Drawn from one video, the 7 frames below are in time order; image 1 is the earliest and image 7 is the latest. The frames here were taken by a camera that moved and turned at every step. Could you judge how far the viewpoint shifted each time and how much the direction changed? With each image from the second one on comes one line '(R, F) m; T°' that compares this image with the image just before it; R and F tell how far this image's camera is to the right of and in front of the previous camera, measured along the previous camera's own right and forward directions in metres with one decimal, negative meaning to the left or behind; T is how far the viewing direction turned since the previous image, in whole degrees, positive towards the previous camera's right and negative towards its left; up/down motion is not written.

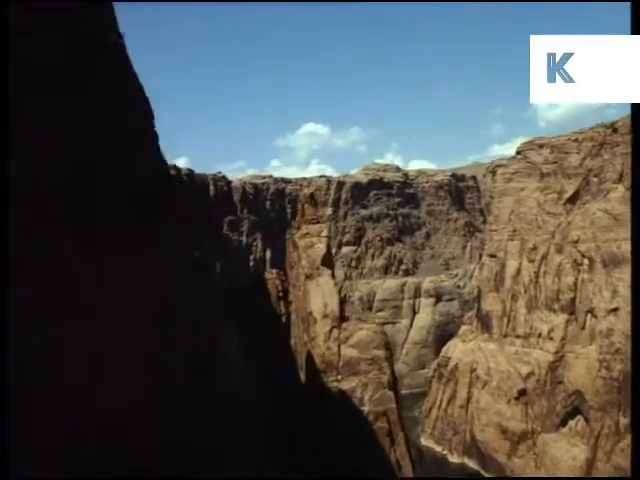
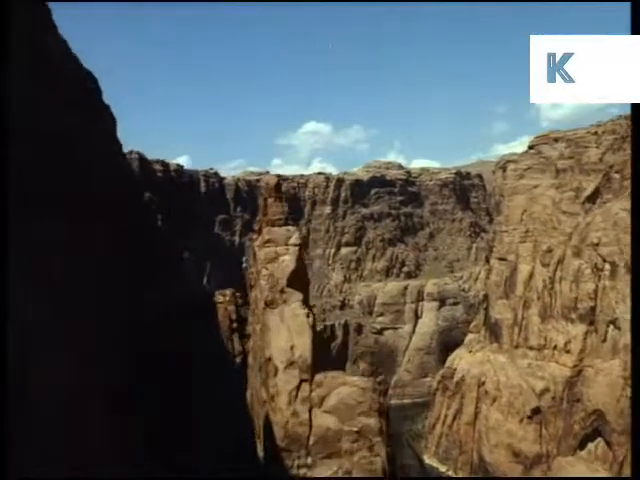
(+0.2, +2.3) m; 0°
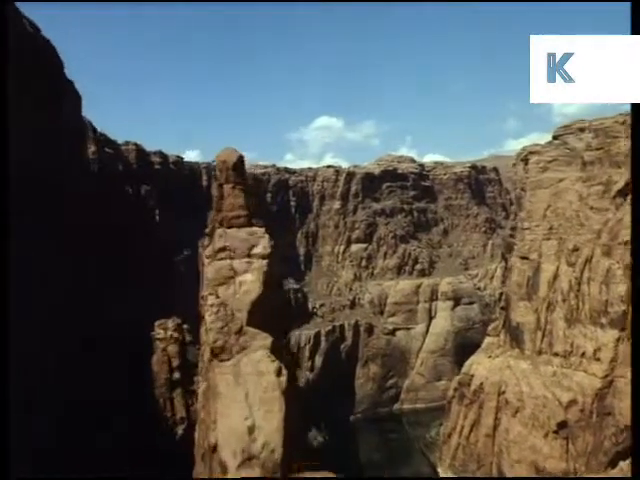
(+0.1, +1.8) m; -1°
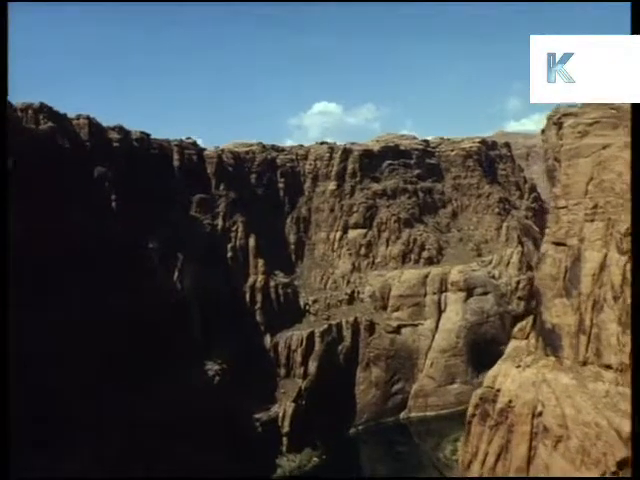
(+0.4, +4.9) m; 0°
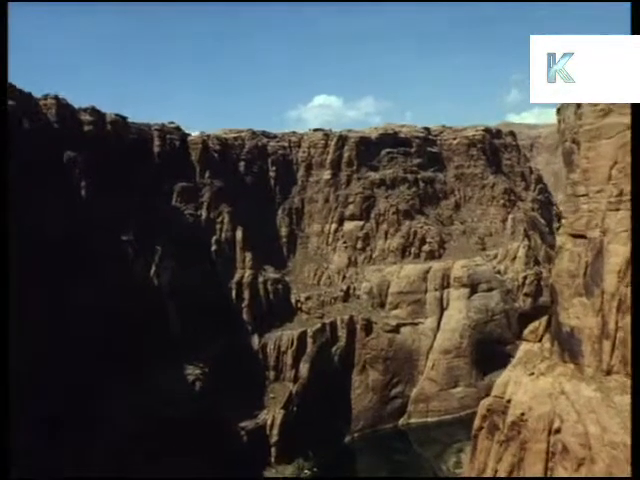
(+0.3, +2.3) m; 0°
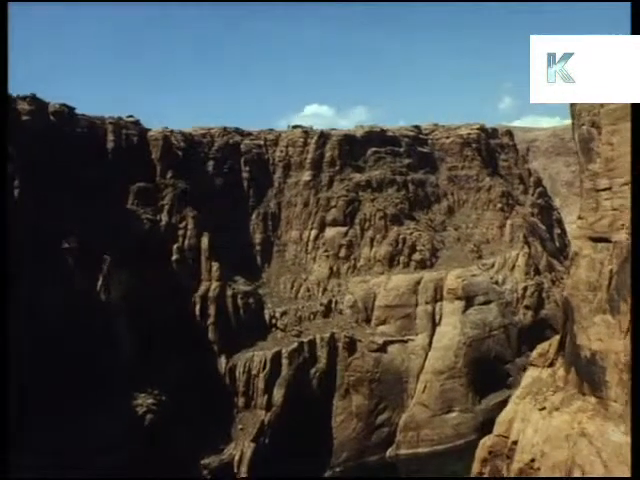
(+0.6, +3.3) m; +1°
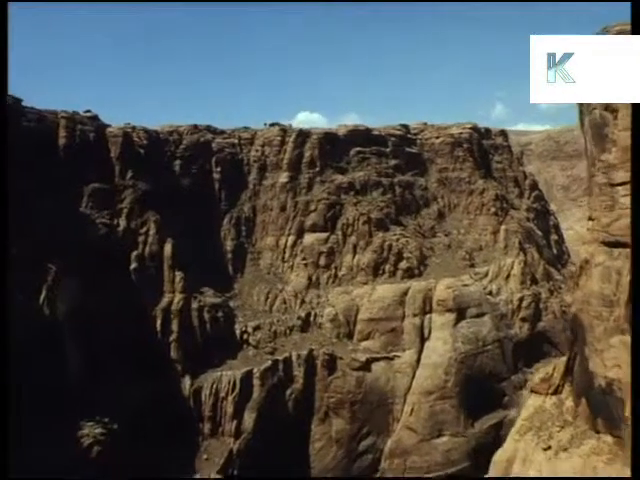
(+0.5, +2.5) m; +1°
